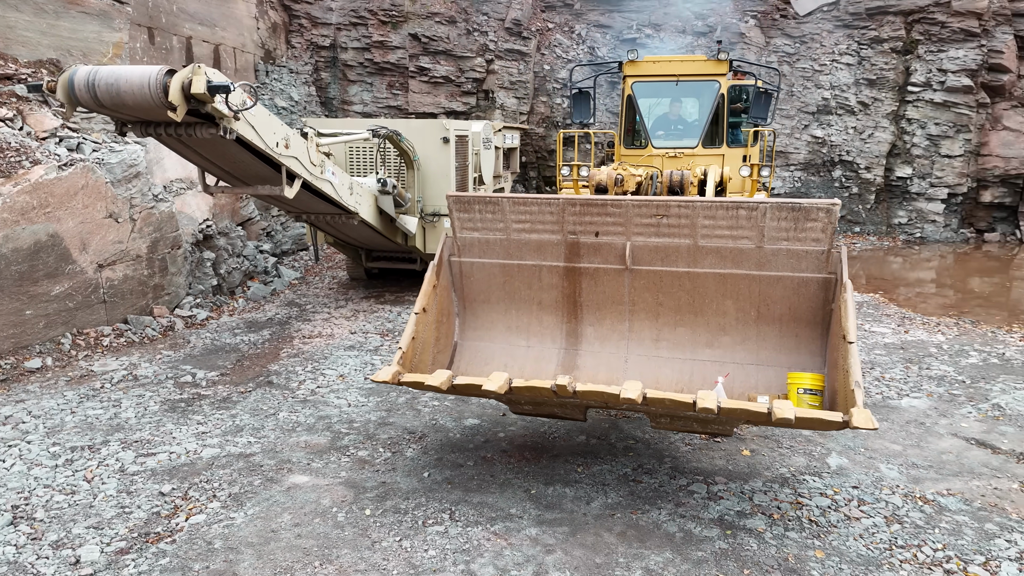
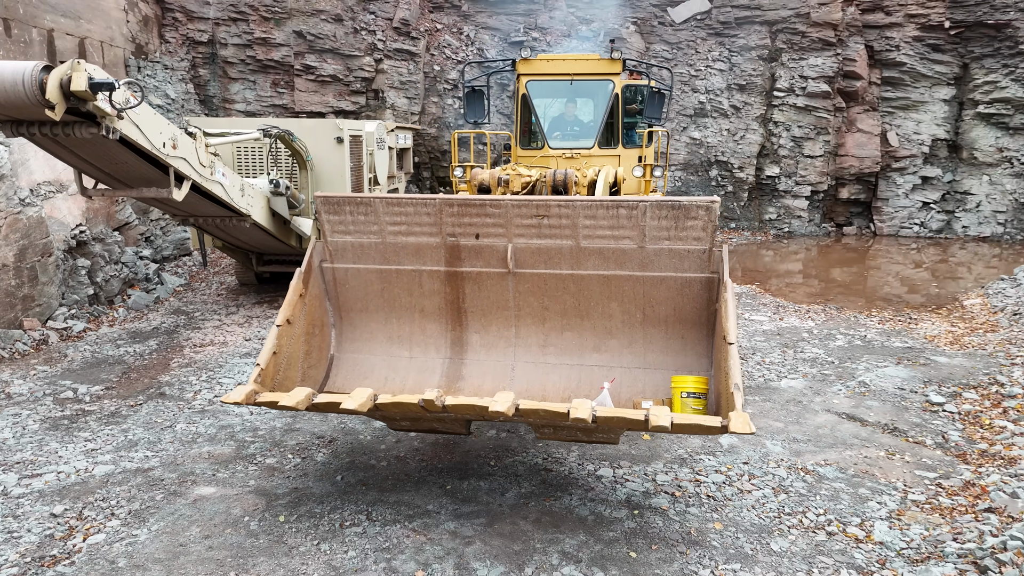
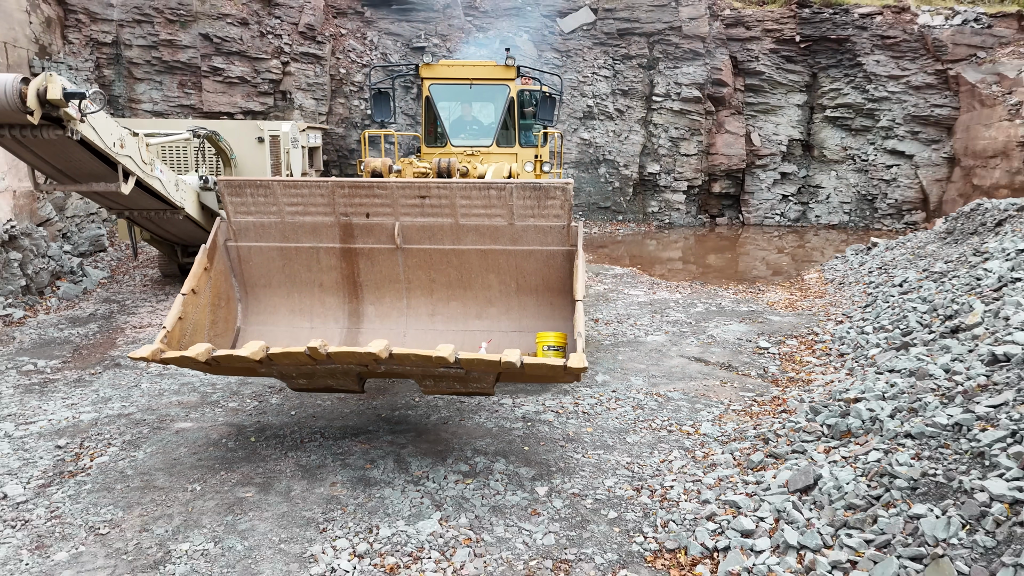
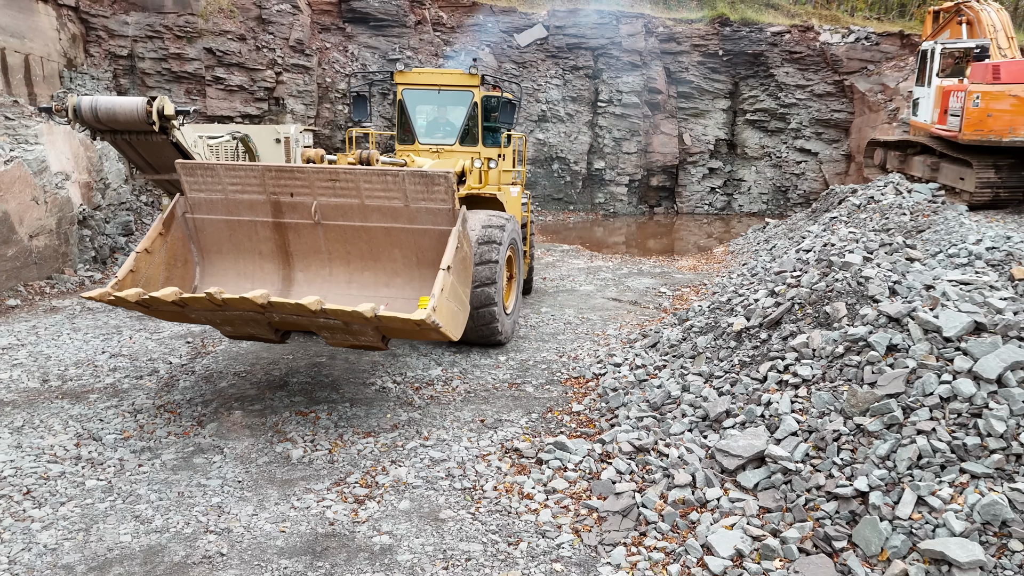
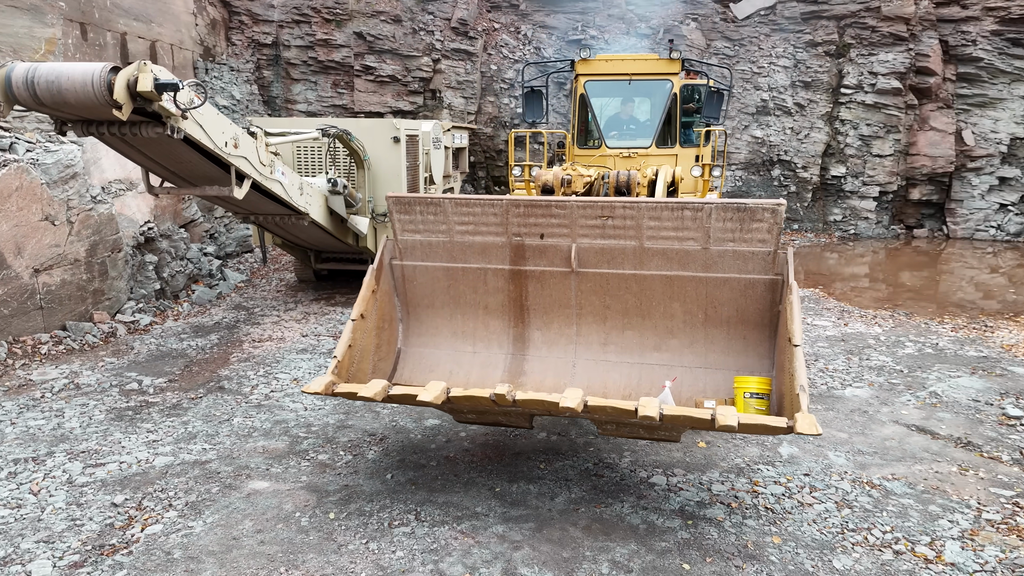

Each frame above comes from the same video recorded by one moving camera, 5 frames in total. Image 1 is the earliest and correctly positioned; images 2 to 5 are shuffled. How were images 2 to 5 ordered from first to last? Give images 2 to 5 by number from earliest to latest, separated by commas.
5, 2, 3, 4
